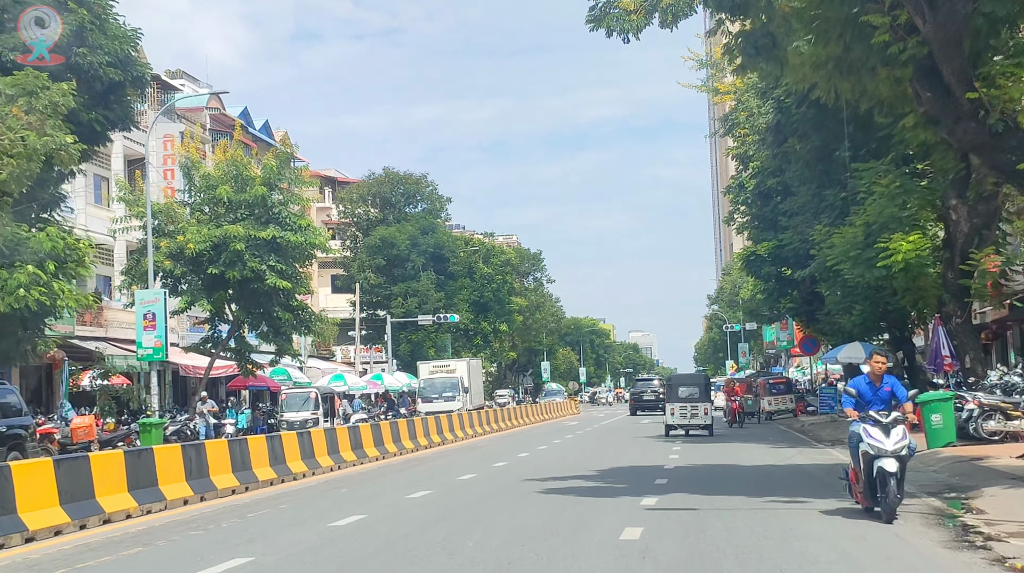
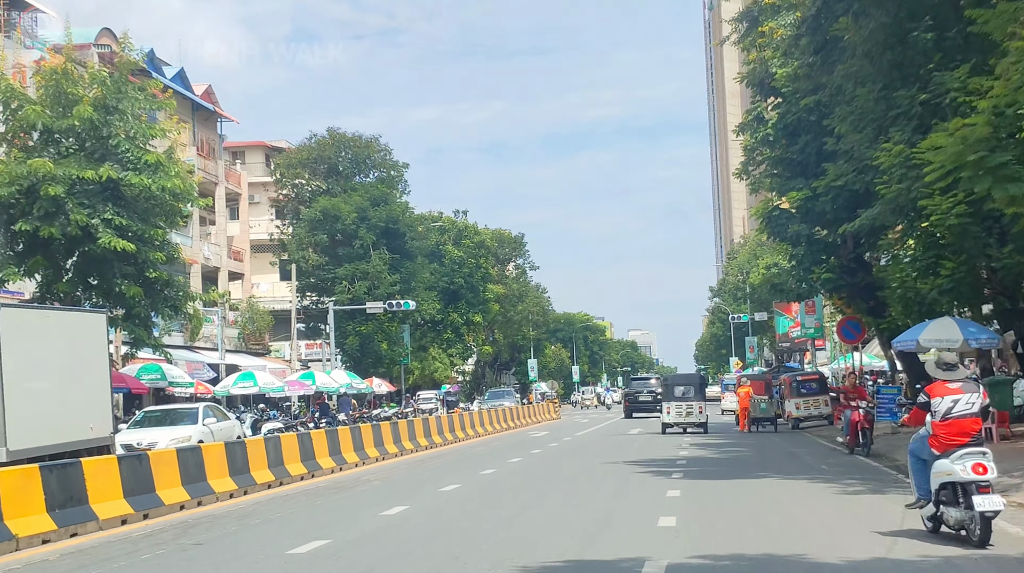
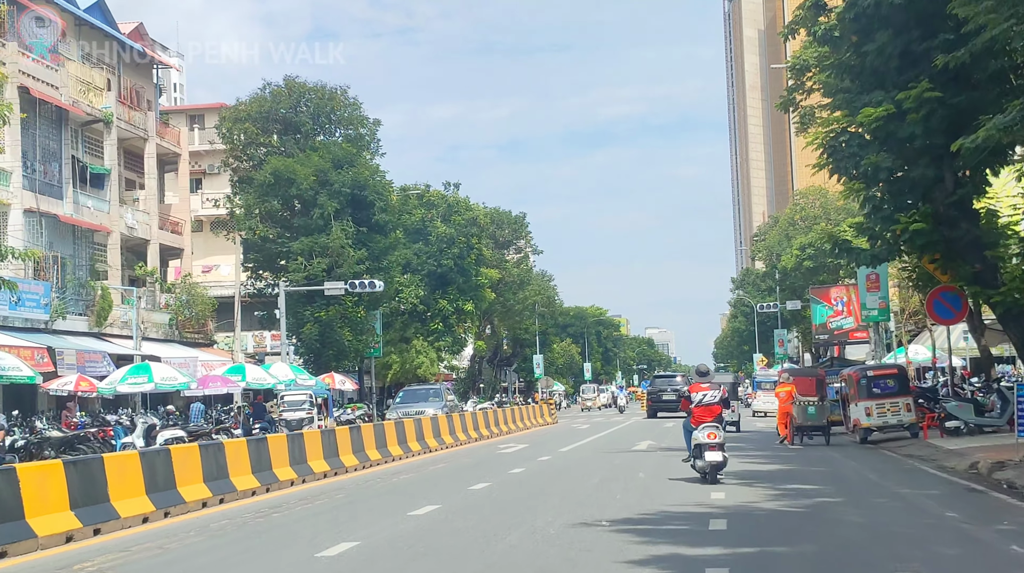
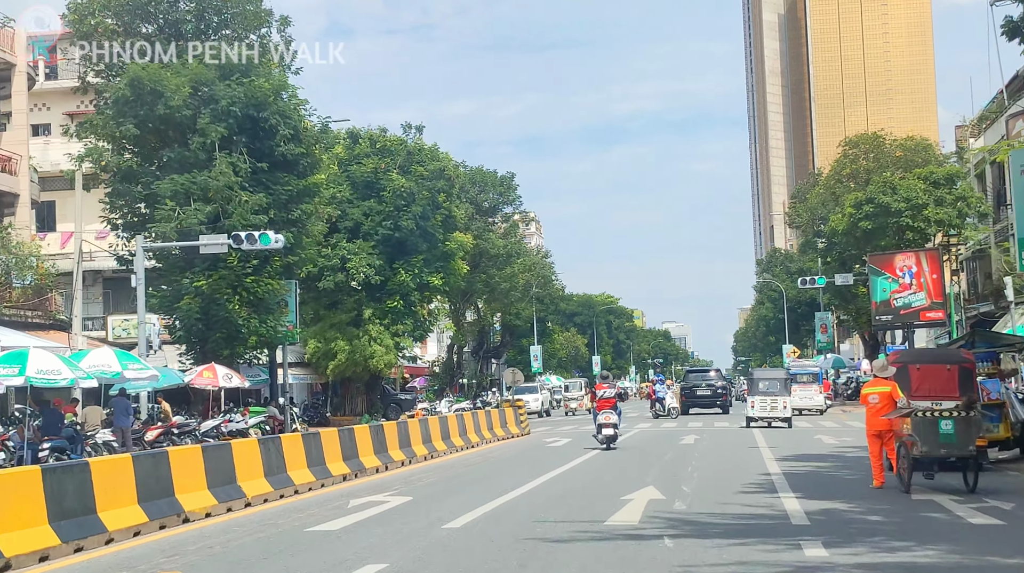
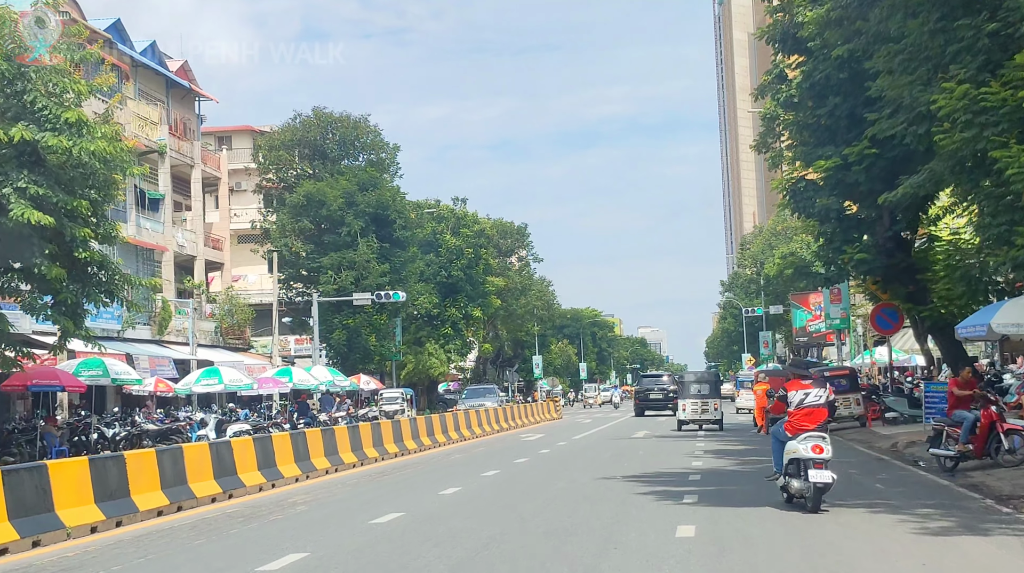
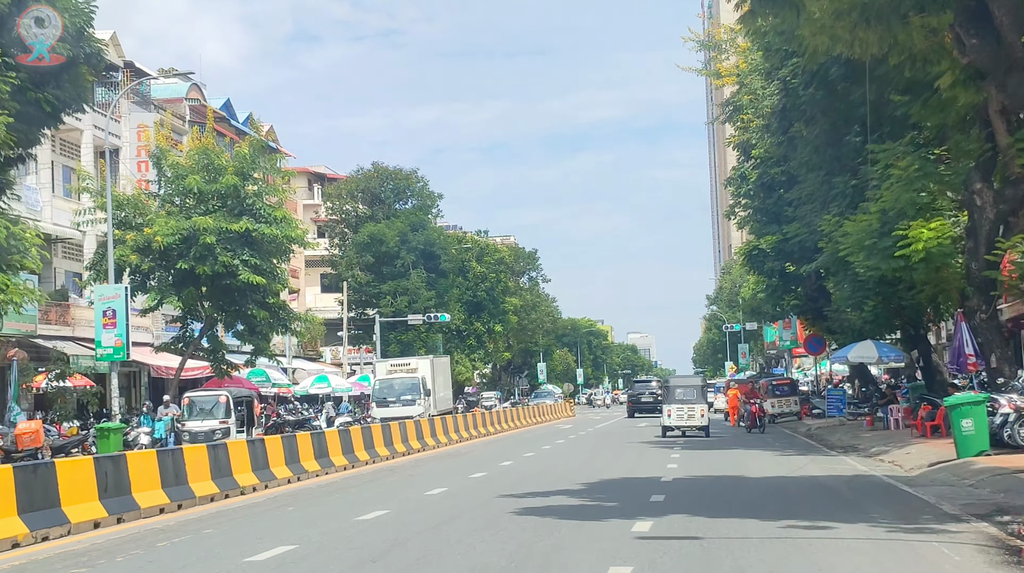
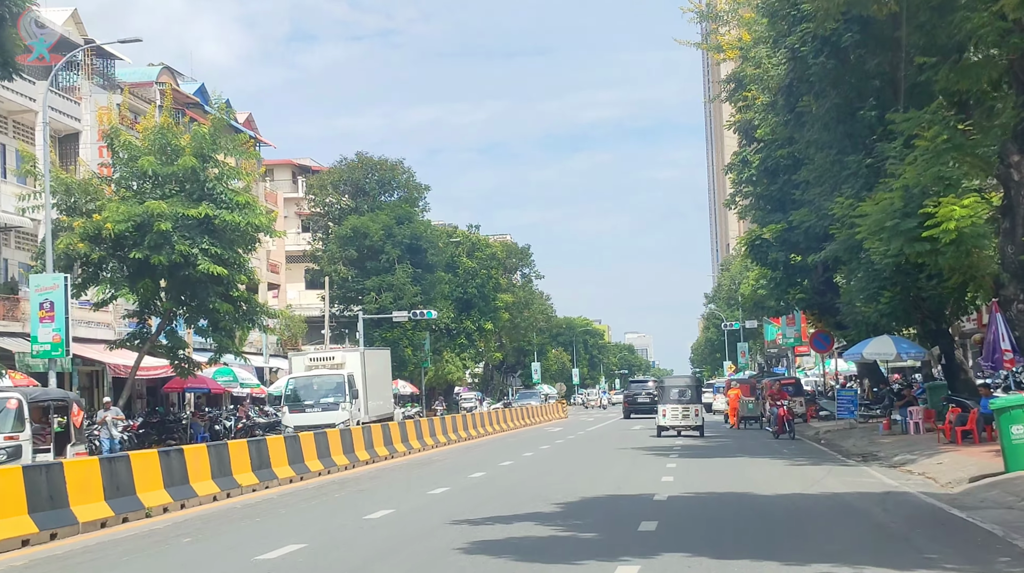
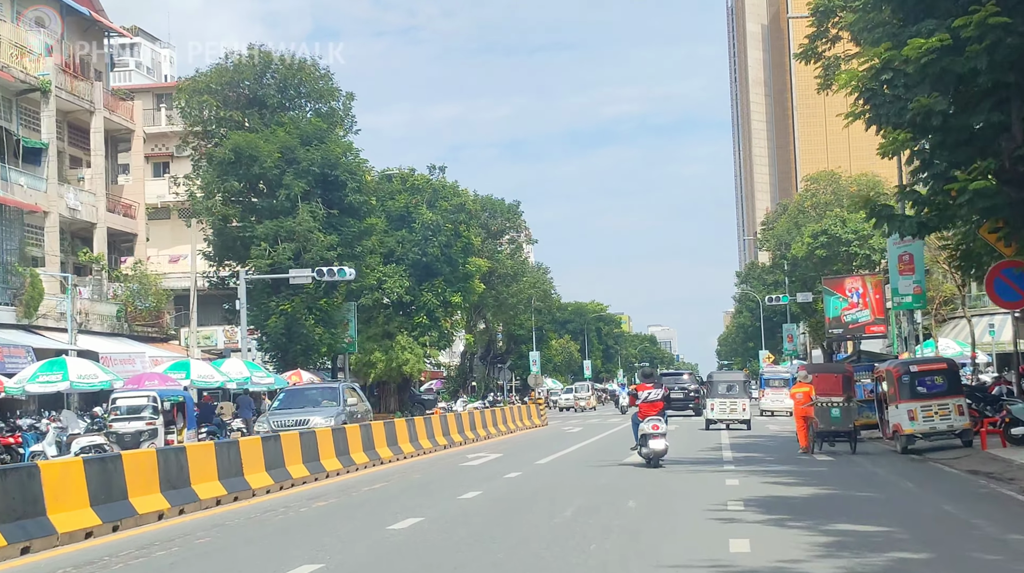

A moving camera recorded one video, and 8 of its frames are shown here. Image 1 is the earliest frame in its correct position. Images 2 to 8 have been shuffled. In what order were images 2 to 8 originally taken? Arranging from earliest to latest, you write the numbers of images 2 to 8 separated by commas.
6, 7, 2, 5, 3, 8, 4
